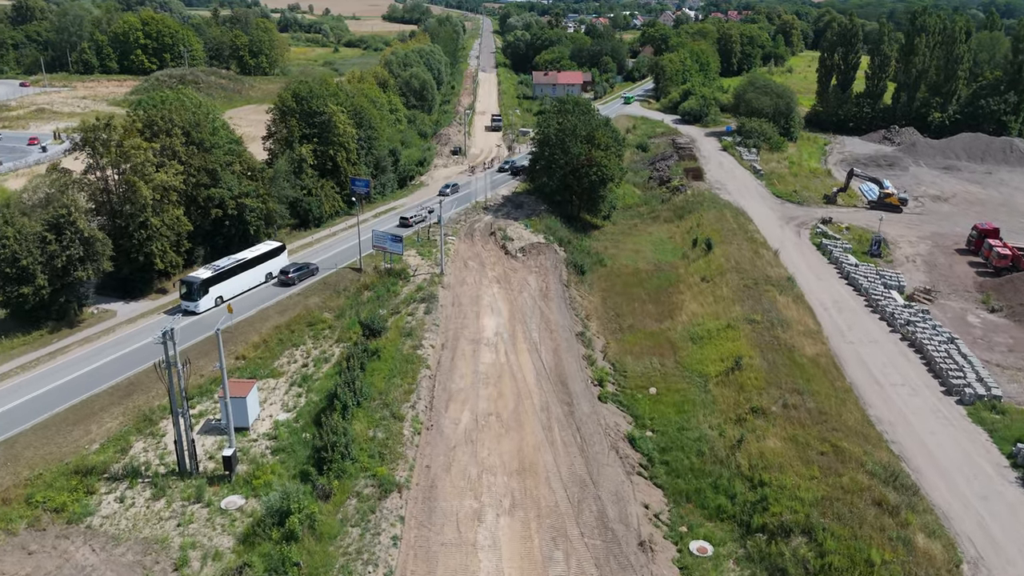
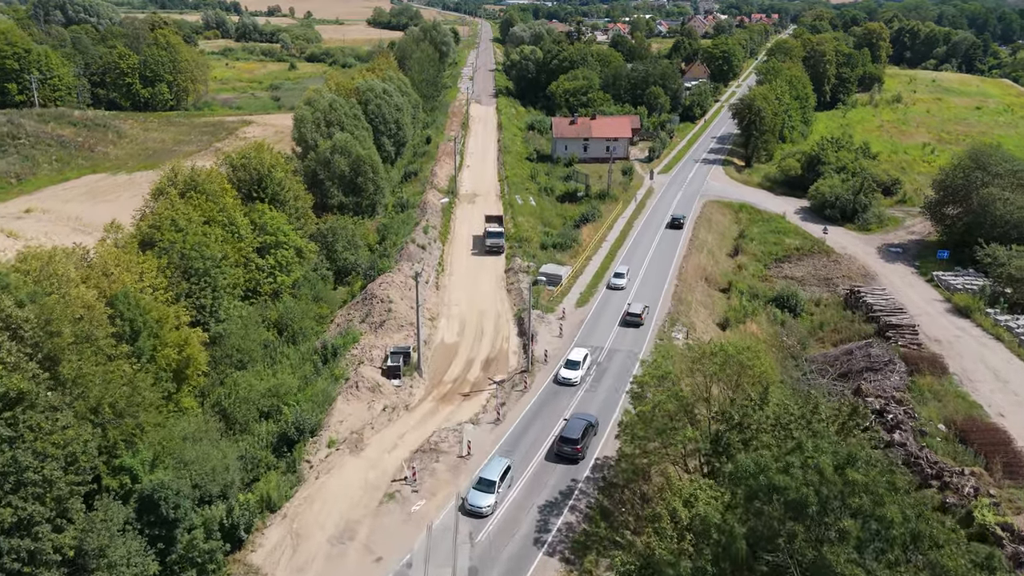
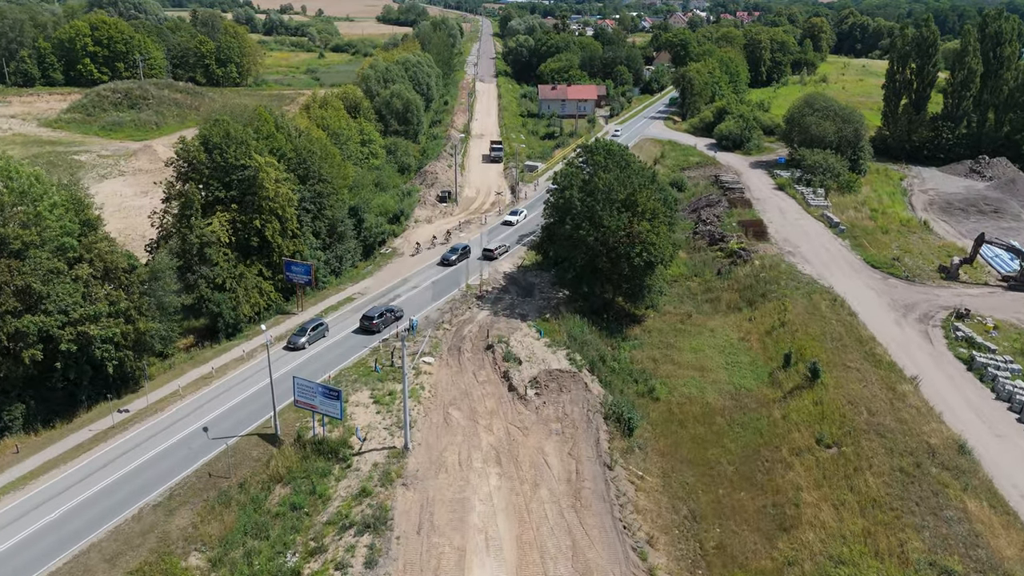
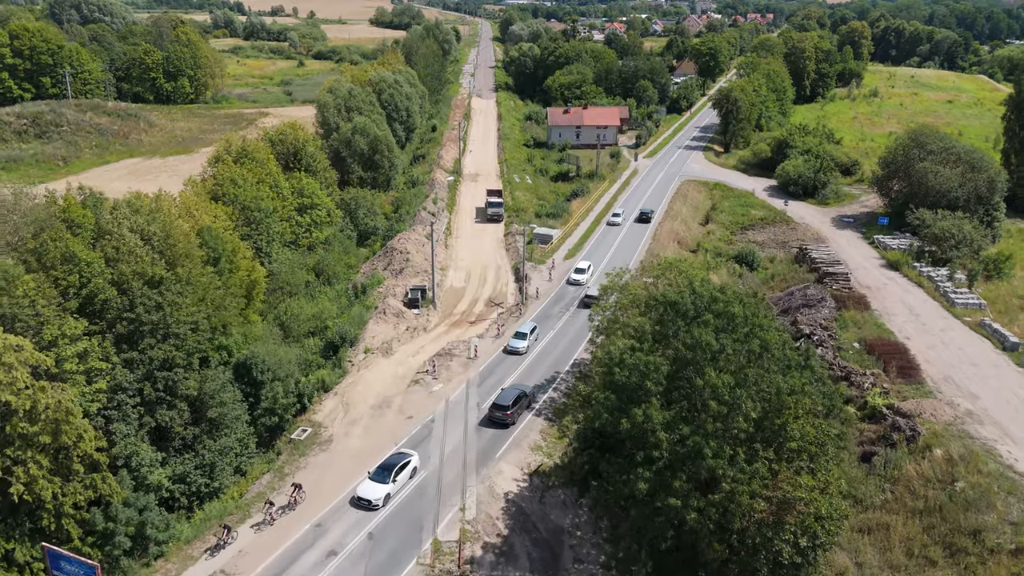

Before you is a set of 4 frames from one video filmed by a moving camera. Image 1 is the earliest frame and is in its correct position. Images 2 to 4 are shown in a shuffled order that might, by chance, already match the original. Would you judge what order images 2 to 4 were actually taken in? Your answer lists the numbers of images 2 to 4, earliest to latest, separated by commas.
3, 4, 2
